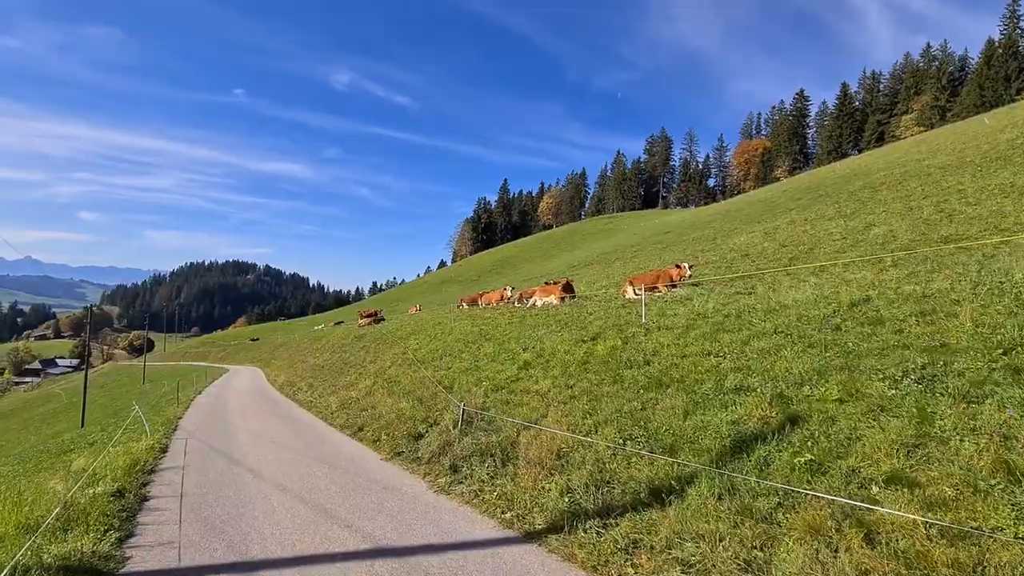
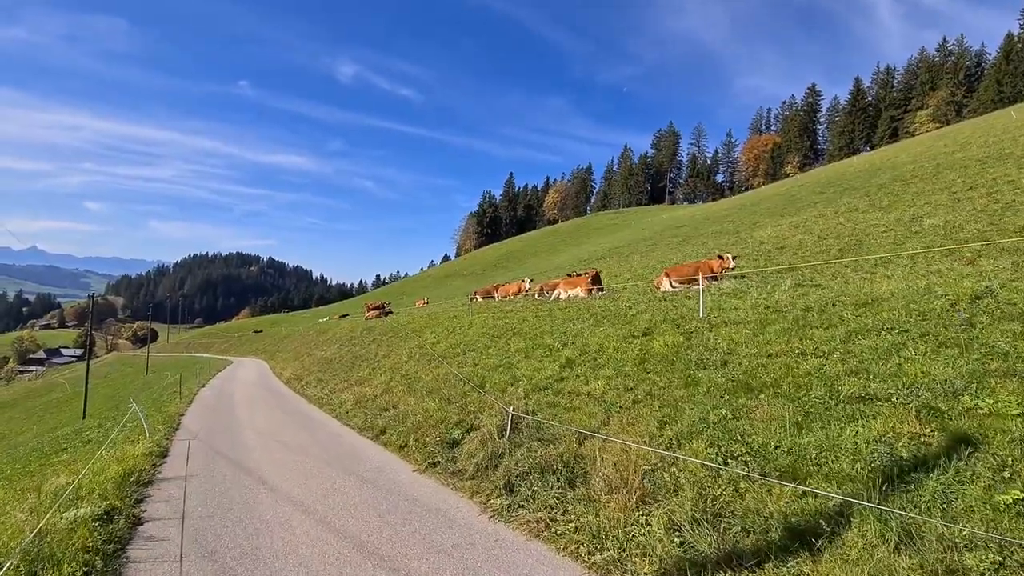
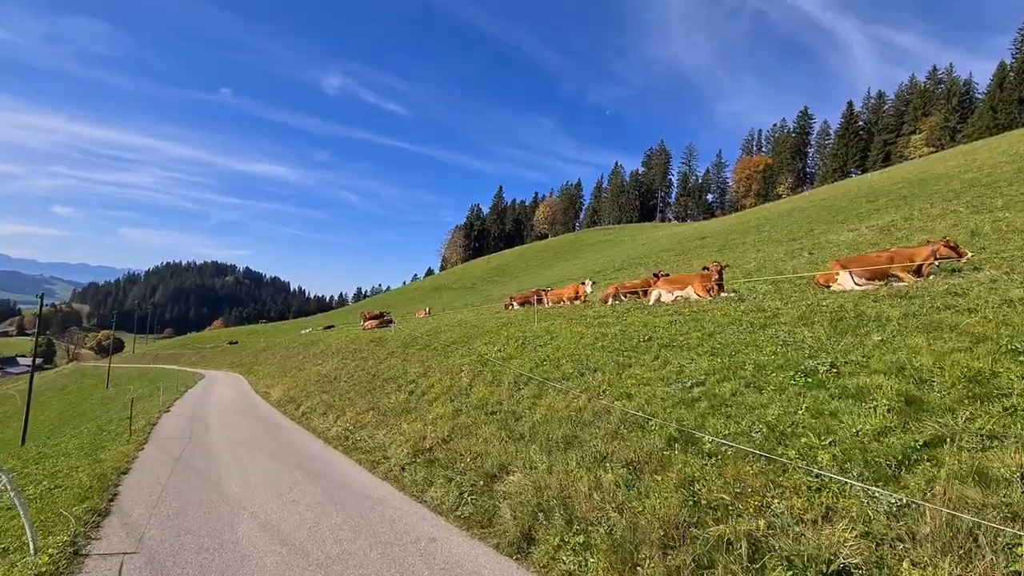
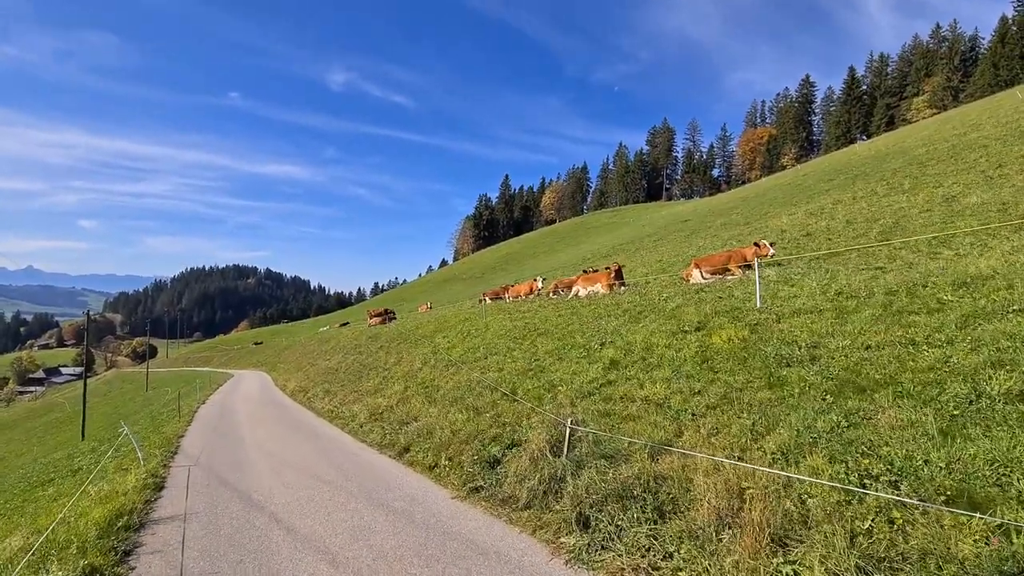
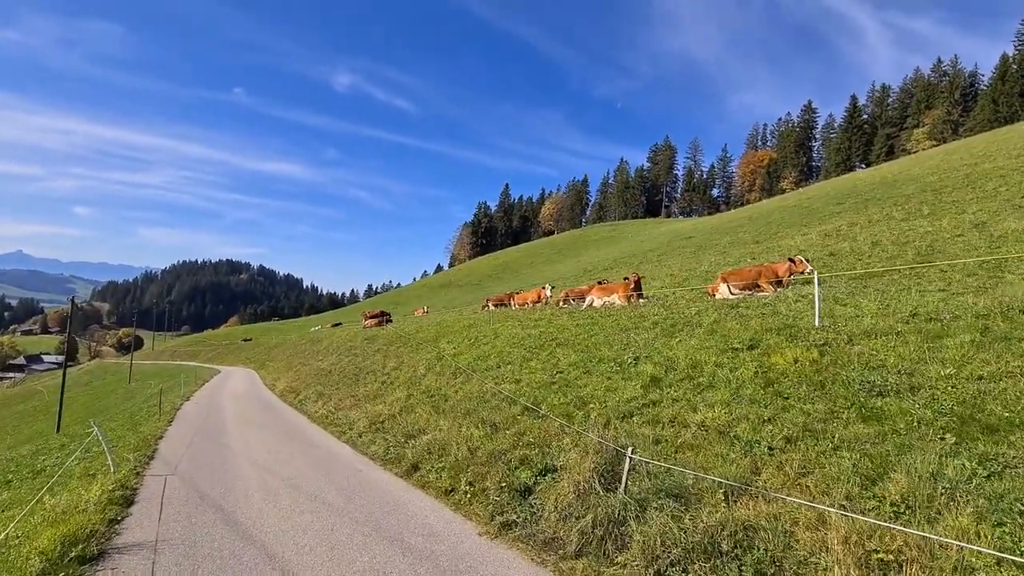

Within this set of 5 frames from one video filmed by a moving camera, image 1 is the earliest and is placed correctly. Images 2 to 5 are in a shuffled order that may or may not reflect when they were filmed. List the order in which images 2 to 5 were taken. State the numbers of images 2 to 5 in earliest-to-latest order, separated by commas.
2, 4, 5, 3
